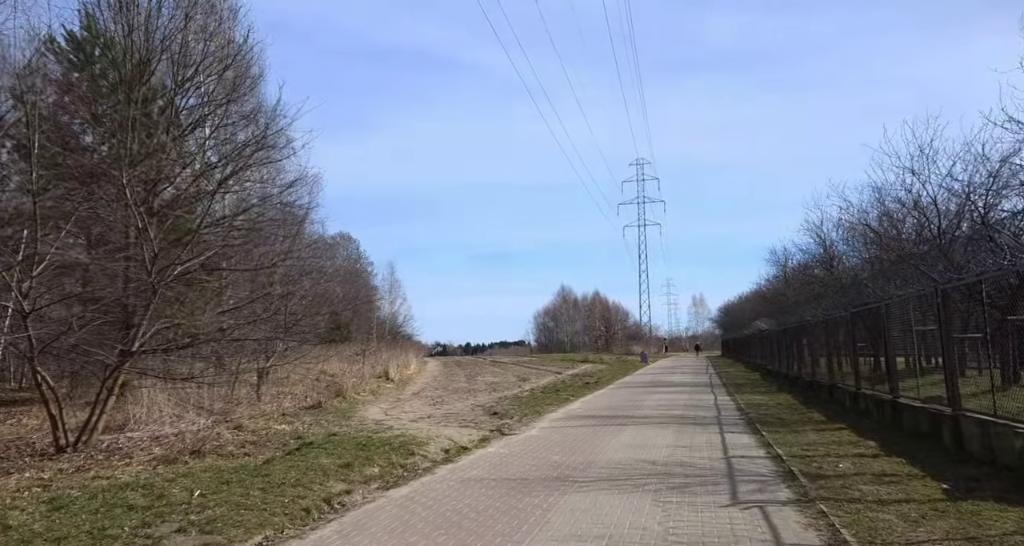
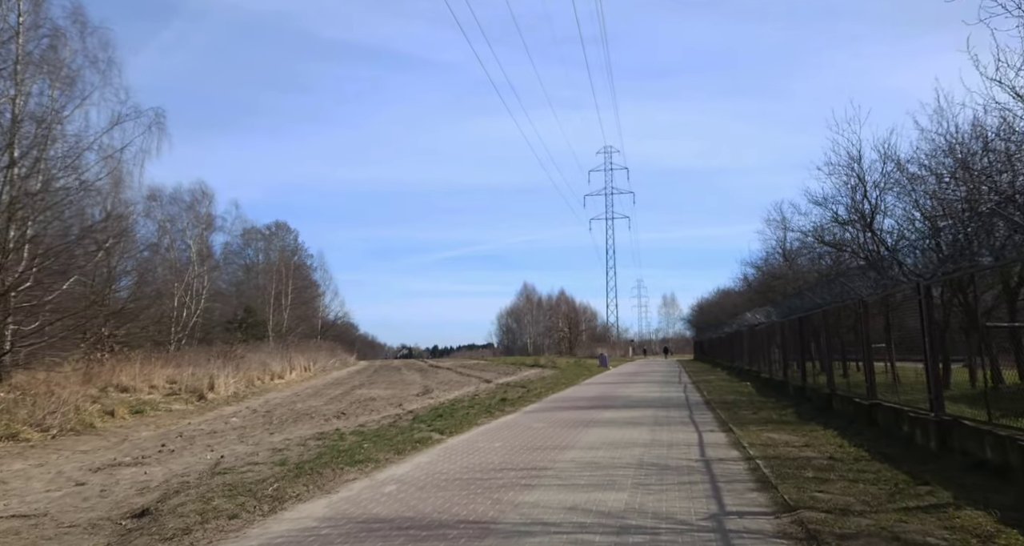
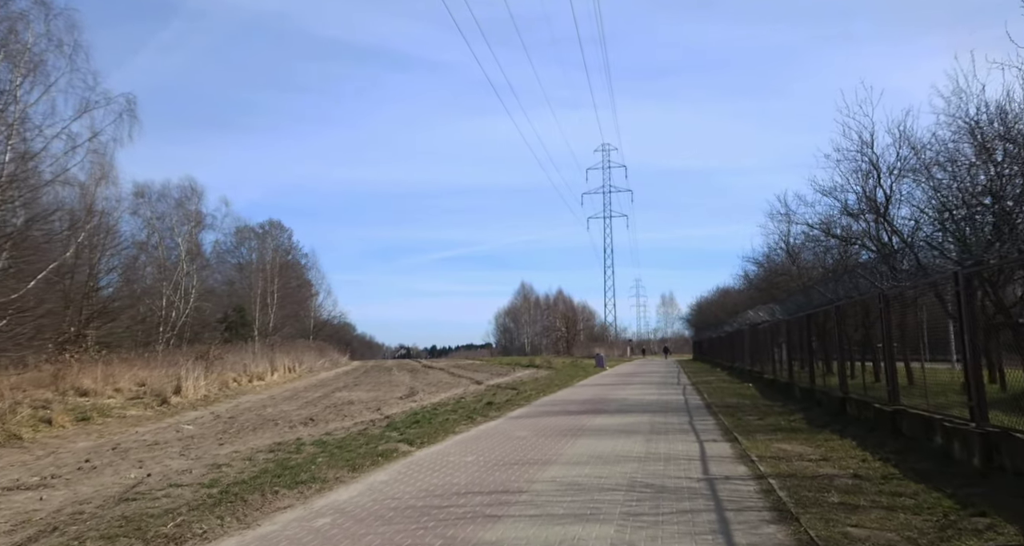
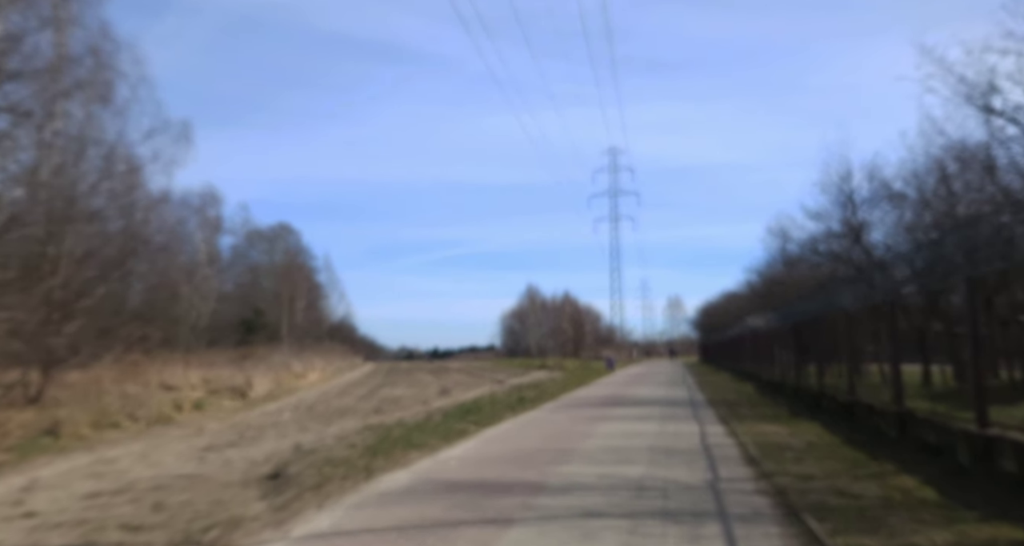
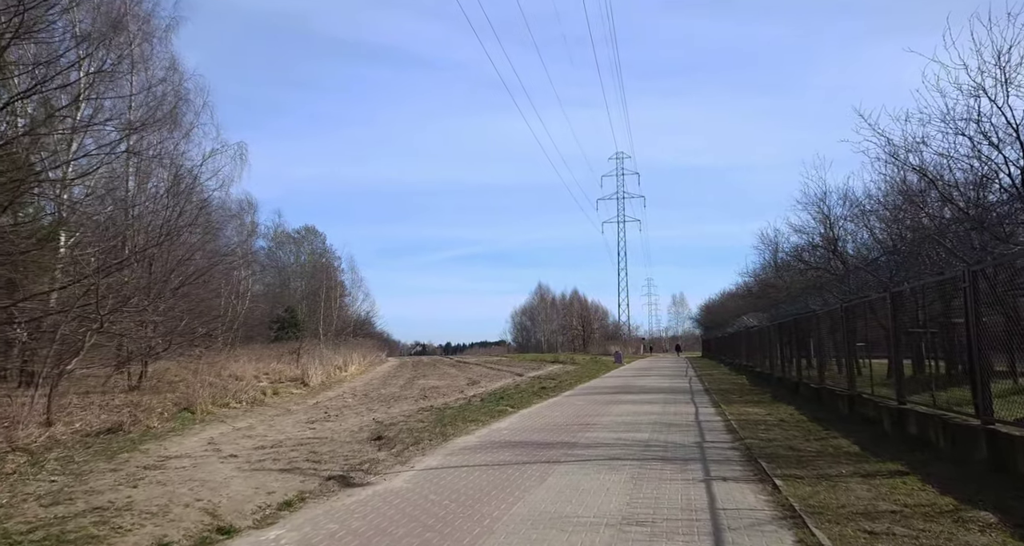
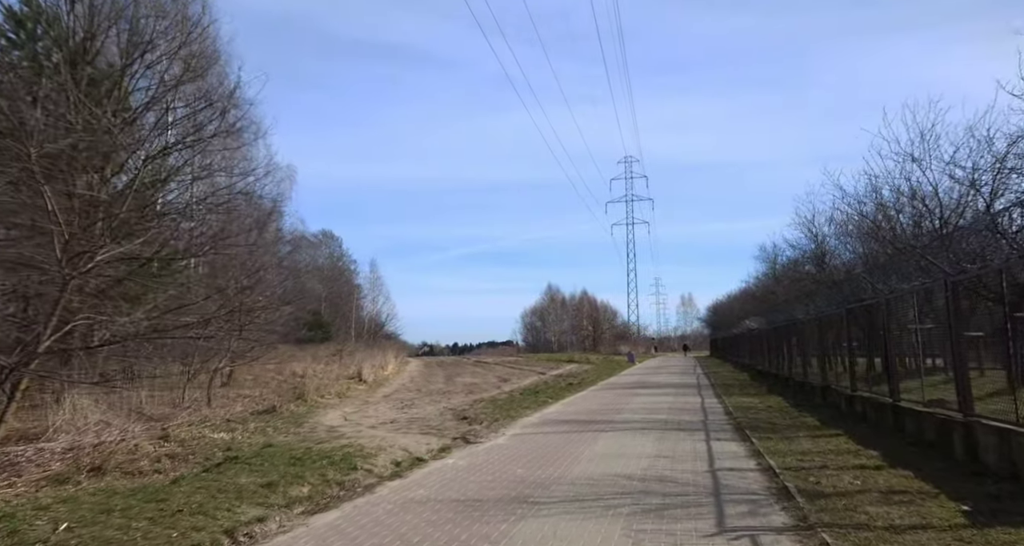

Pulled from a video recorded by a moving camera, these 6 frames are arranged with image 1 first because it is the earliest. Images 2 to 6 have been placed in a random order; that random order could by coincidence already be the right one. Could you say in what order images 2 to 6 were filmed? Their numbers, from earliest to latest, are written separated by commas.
6, 5, 4, 2, 3
